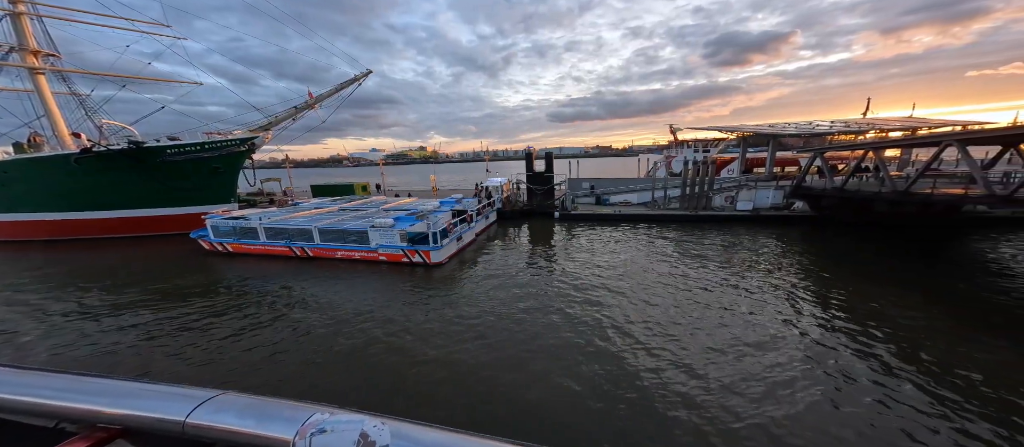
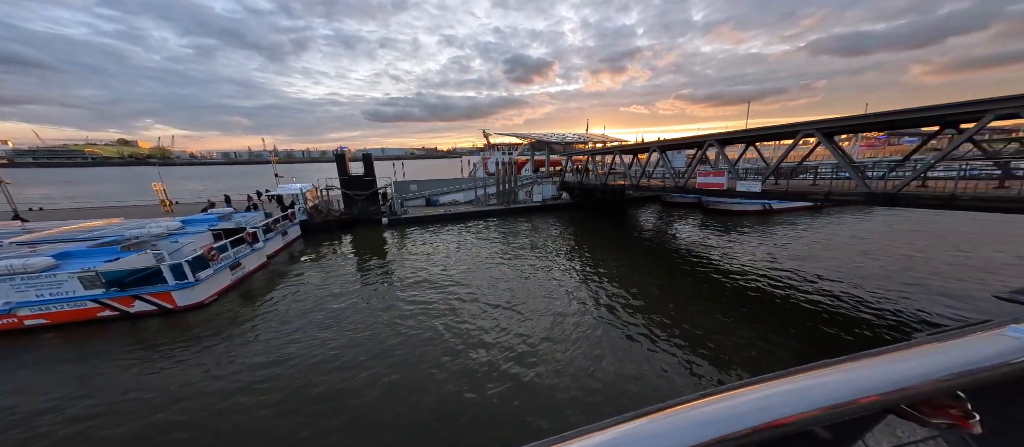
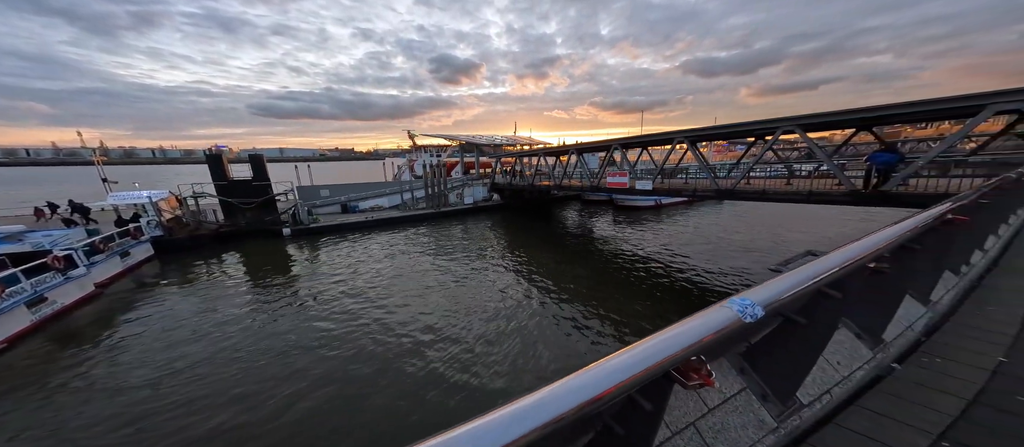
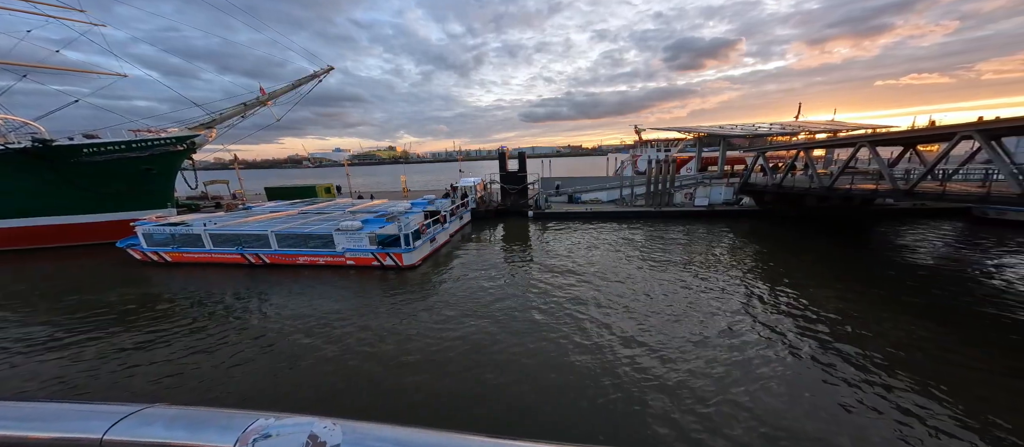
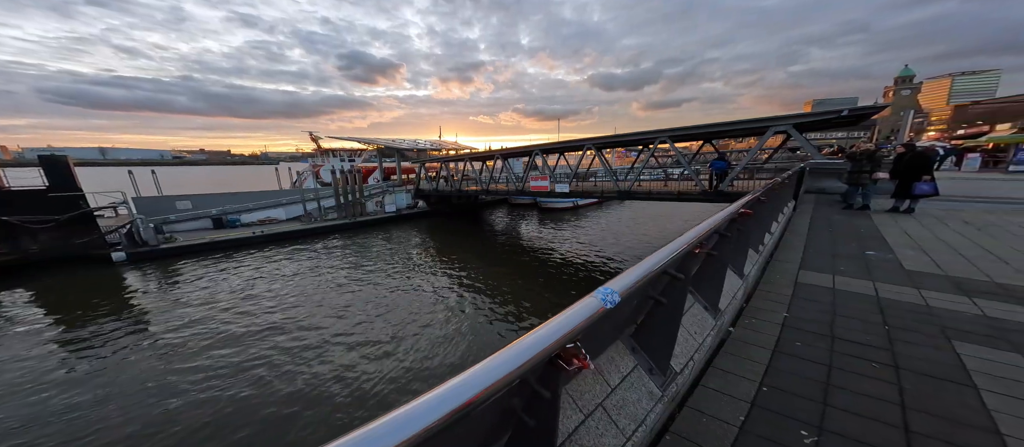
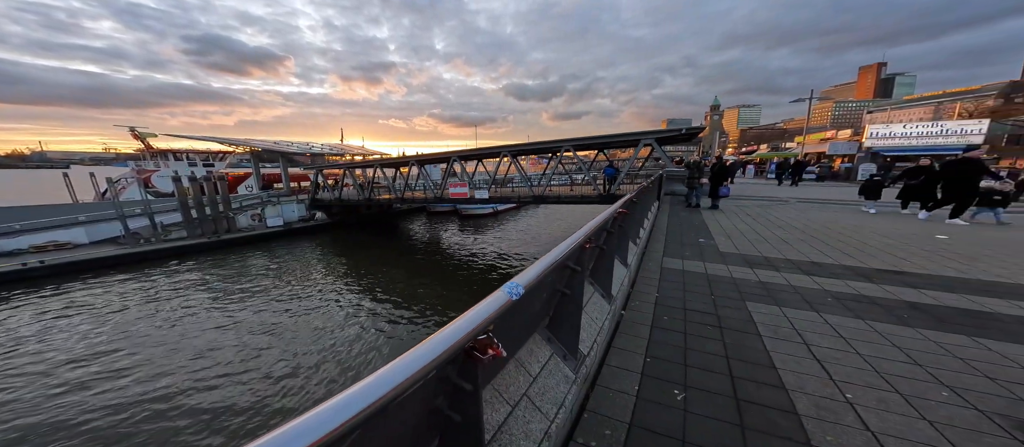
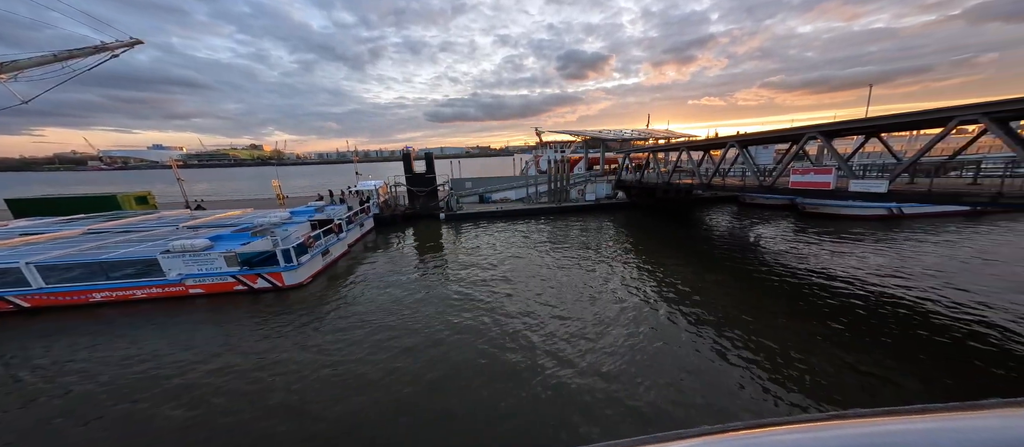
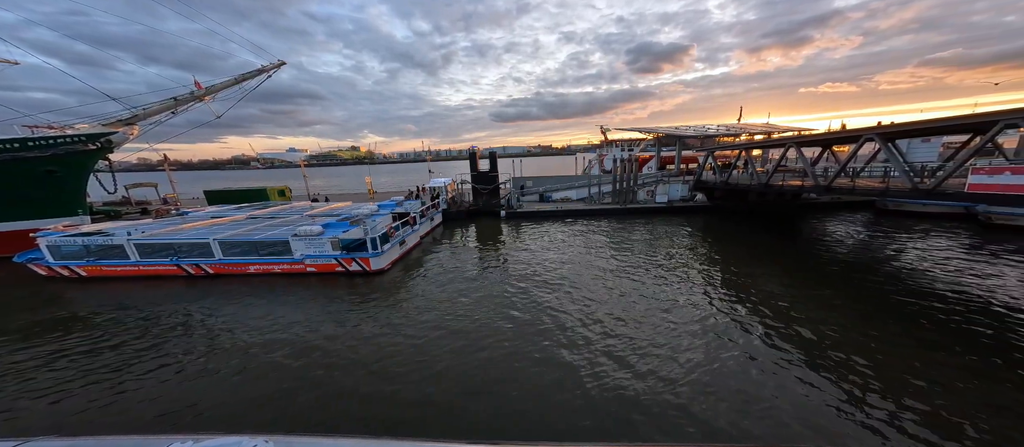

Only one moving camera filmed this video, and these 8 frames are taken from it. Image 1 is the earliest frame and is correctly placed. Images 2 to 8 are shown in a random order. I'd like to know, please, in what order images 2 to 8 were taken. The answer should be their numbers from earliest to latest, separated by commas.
4, 8, 7, 2, 3, 5, 6
